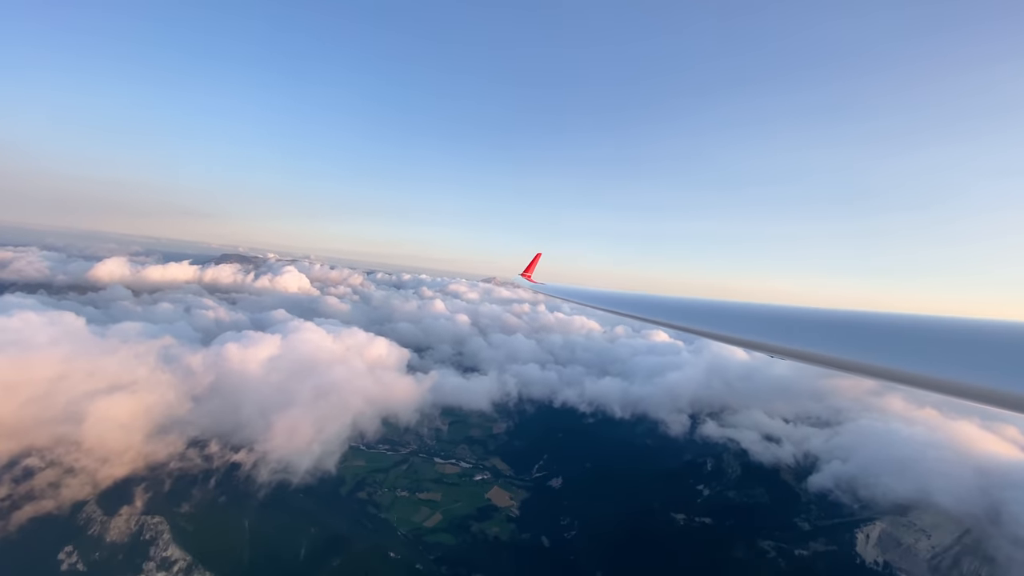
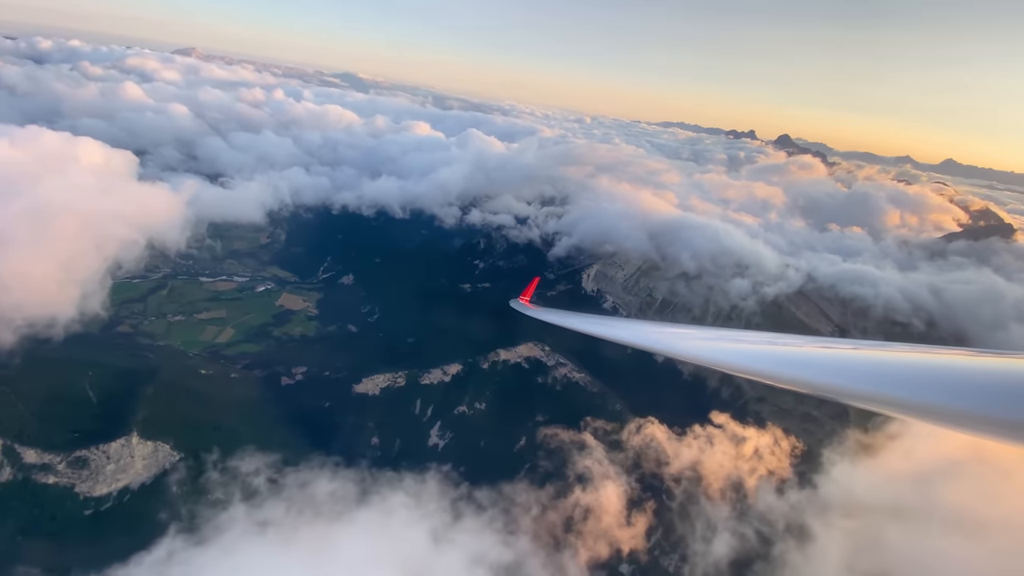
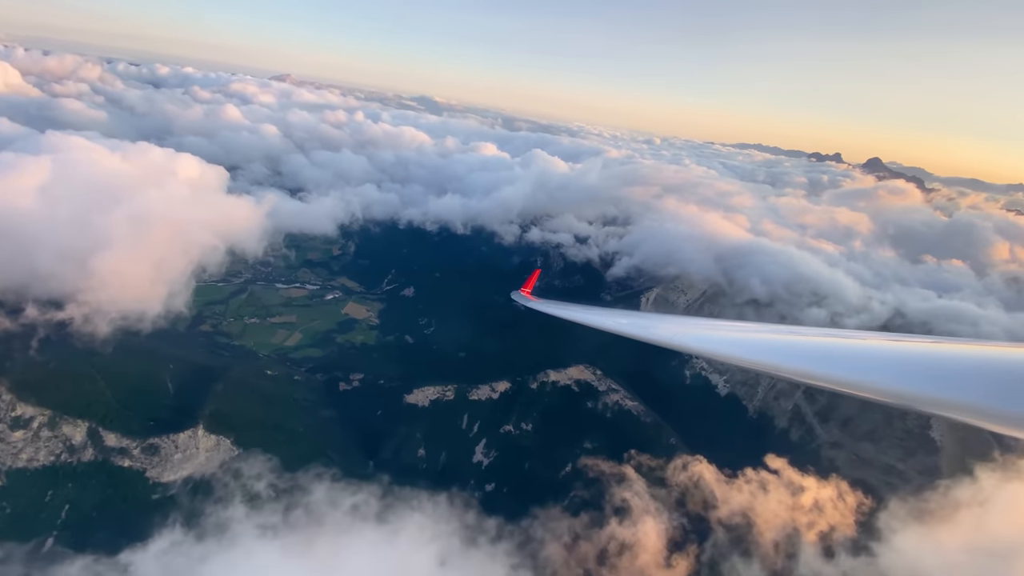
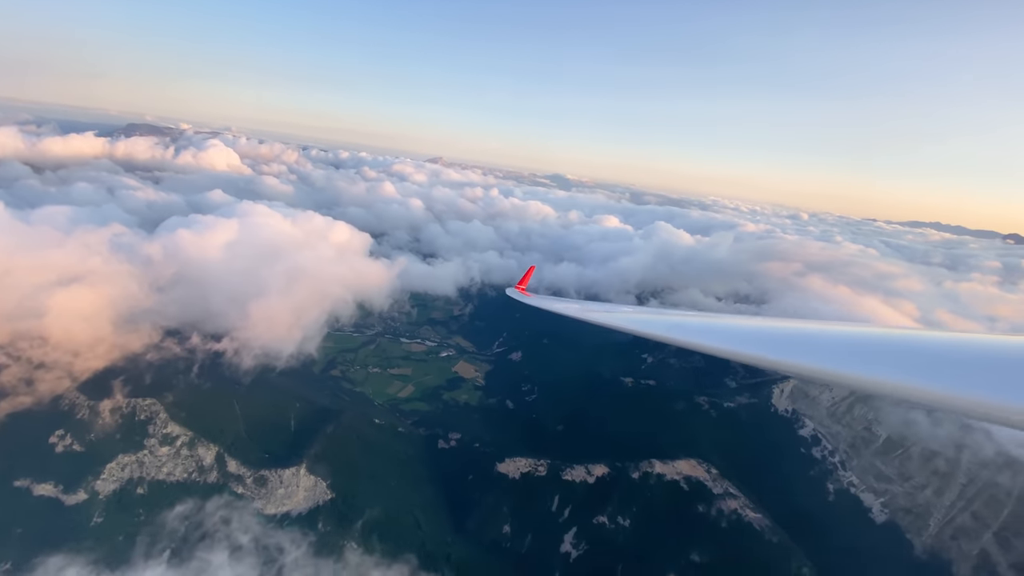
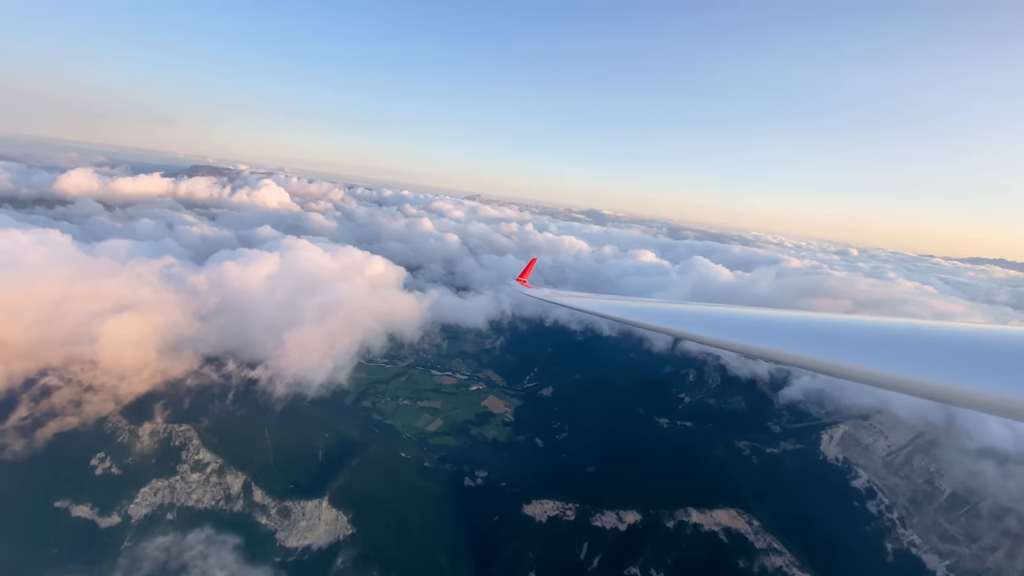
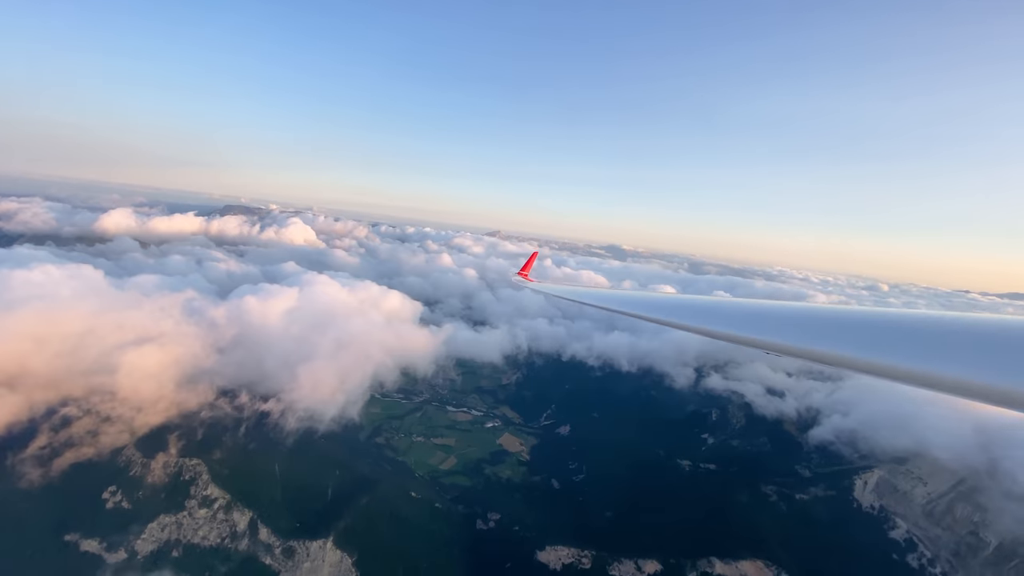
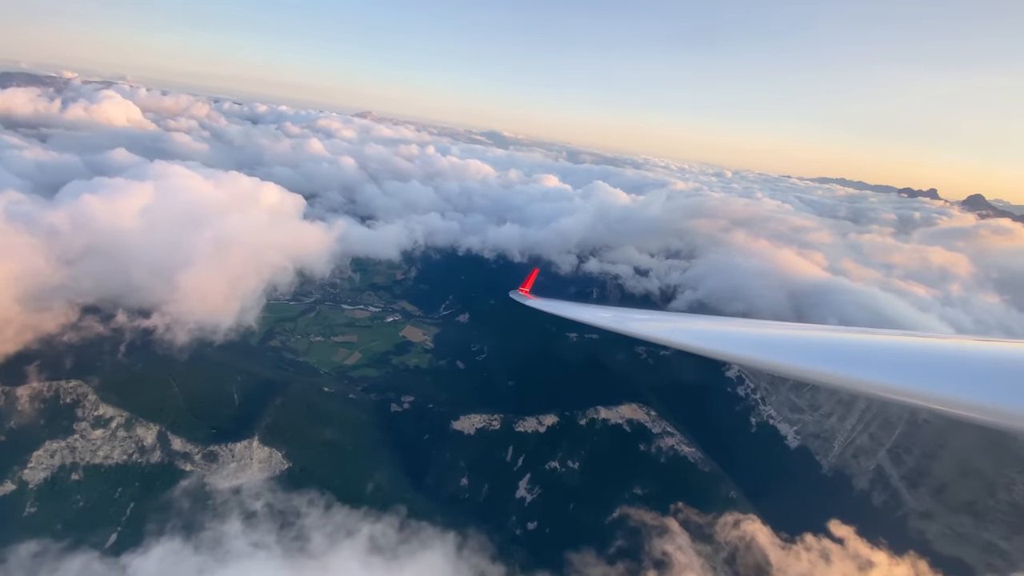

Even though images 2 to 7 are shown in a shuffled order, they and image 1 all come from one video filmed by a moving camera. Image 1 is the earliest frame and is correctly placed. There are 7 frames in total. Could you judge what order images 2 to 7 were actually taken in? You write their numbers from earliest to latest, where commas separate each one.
6, 5, 4, 7, 3, 2
